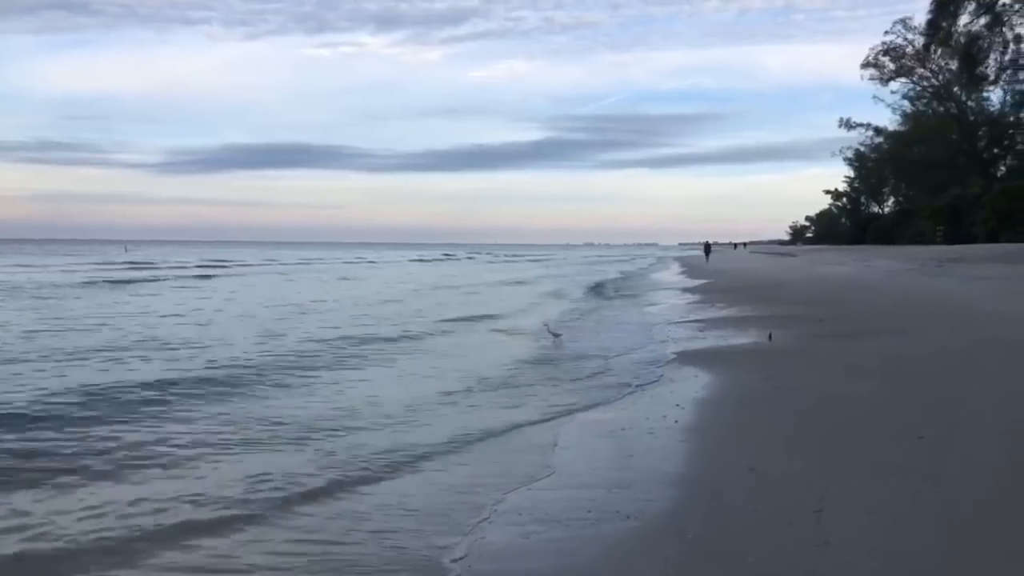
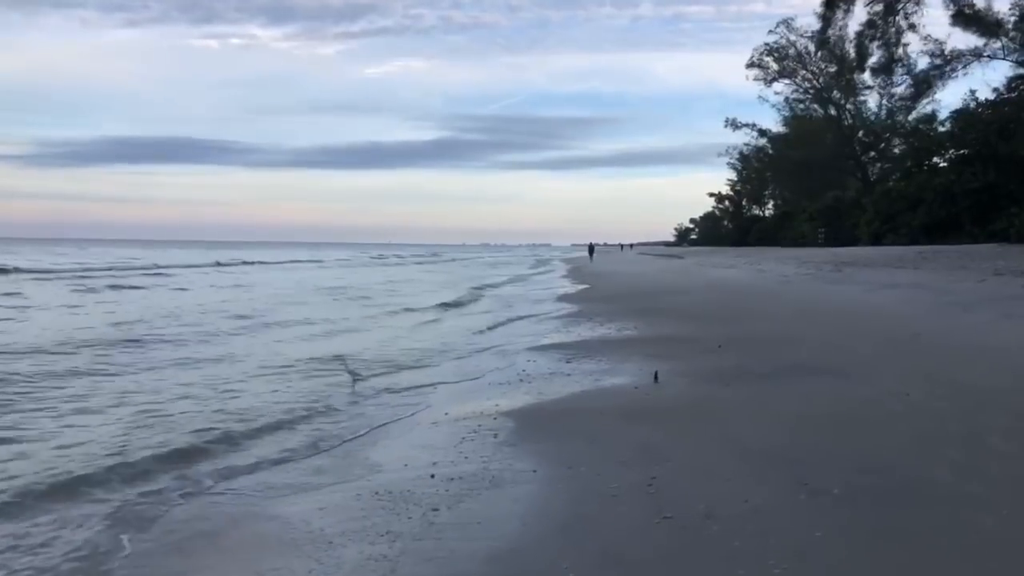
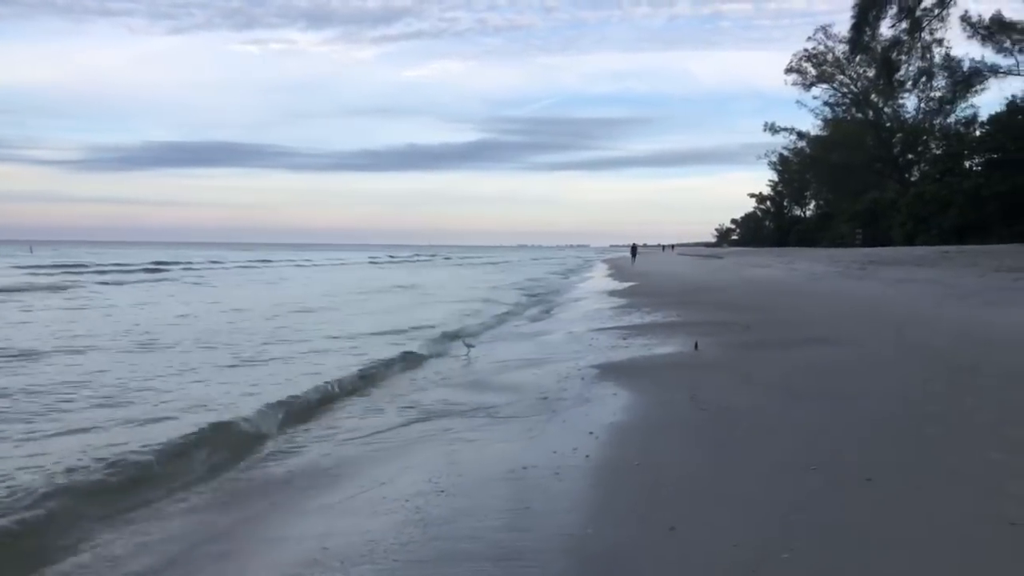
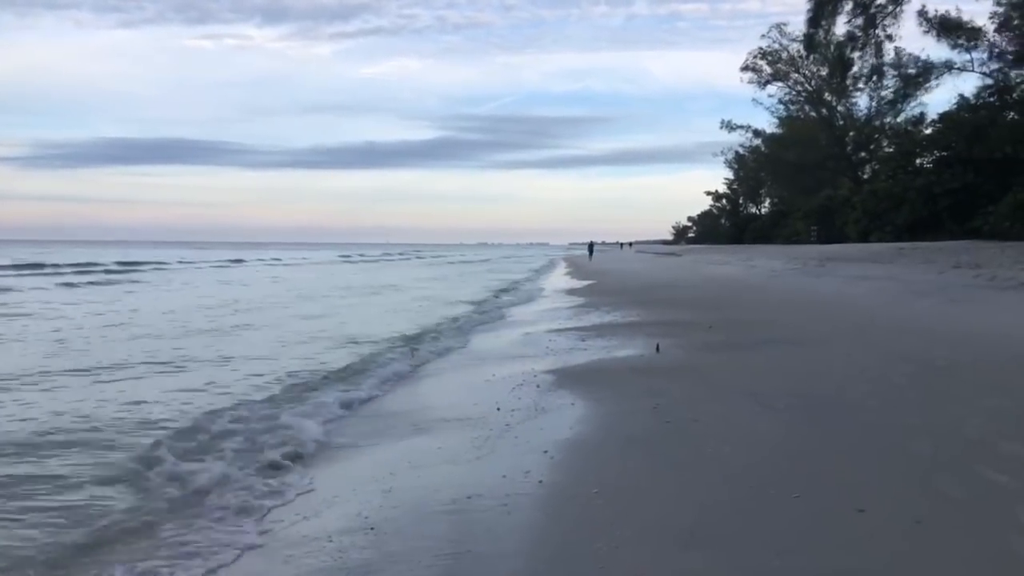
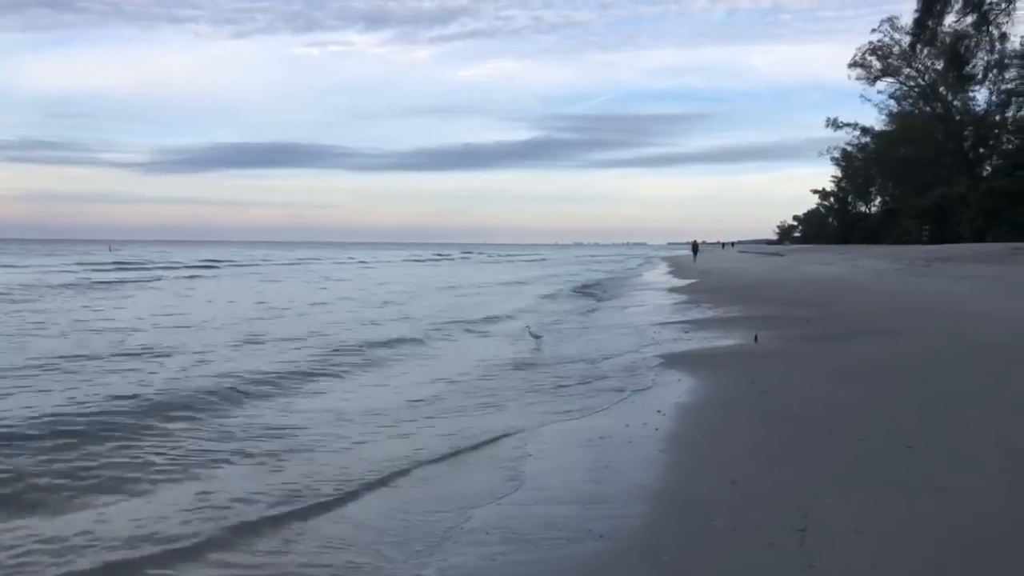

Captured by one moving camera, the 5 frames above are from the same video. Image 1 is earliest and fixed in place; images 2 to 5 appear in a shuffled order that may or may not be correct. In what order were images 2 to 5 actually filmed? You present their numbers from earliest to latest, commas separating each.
5, 3, 4, 2
